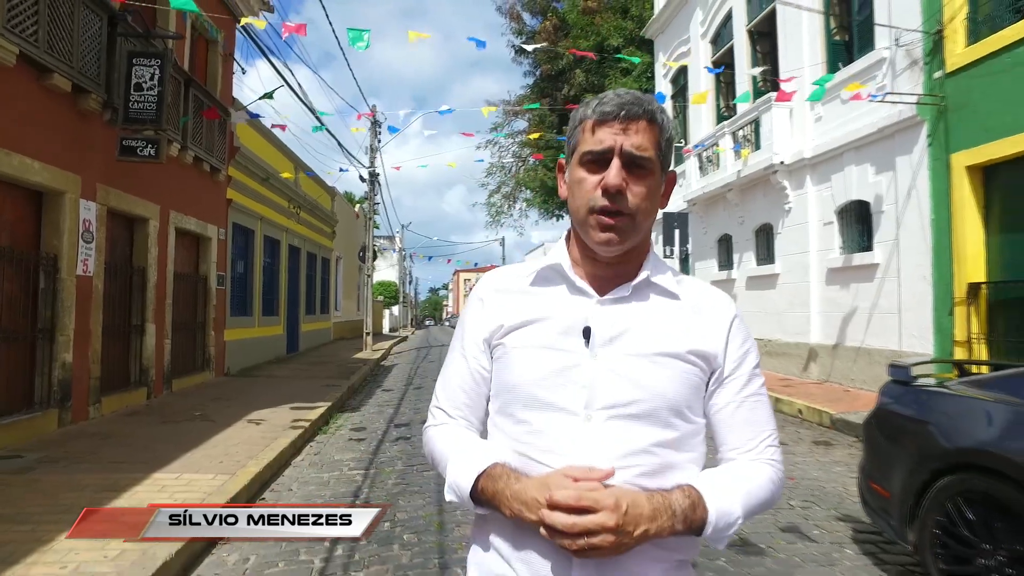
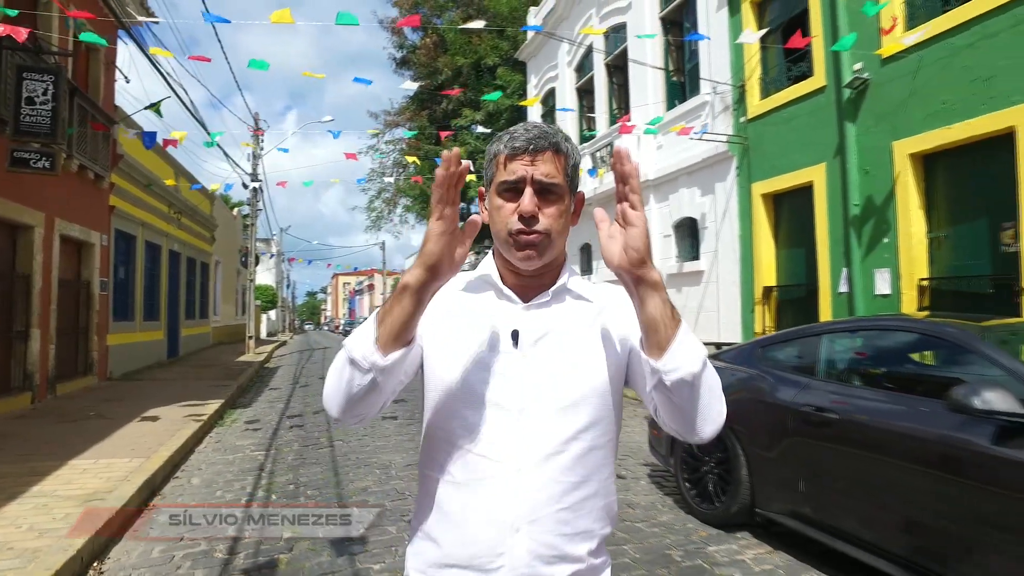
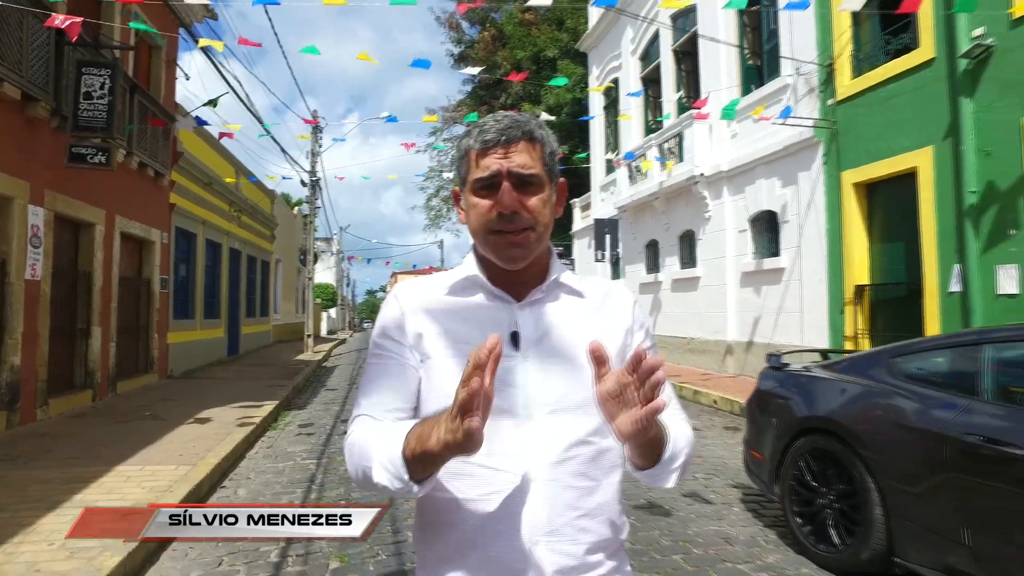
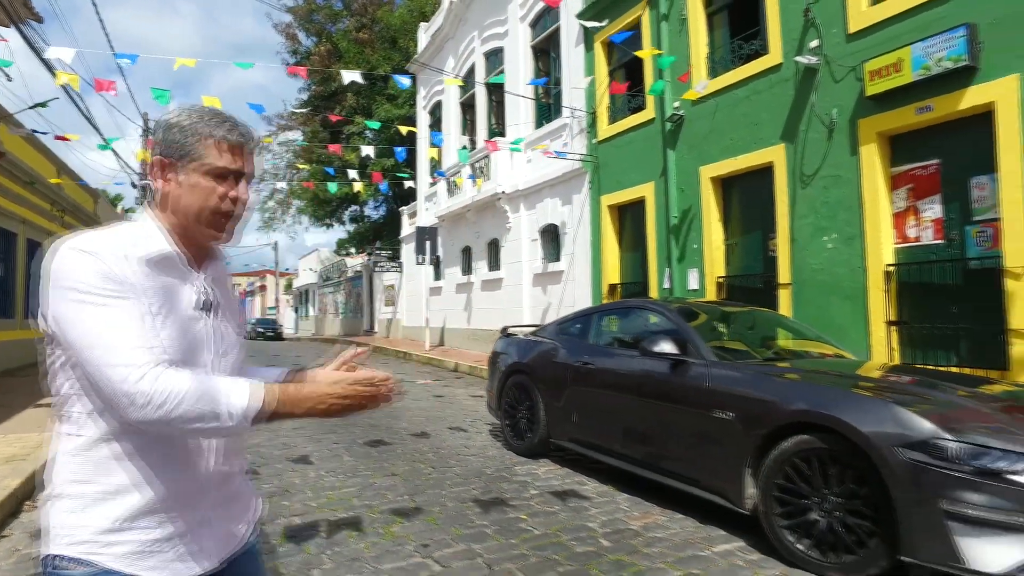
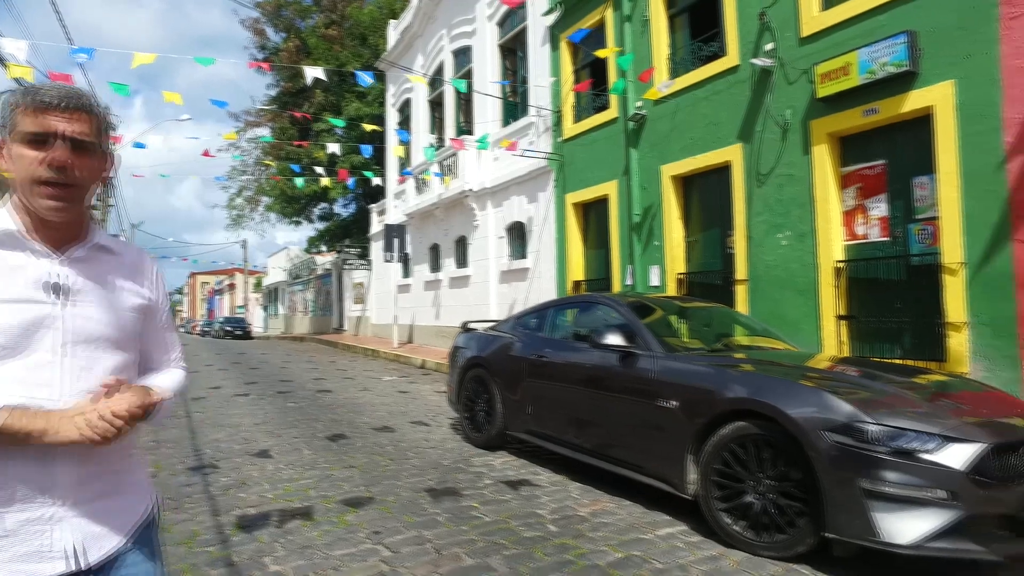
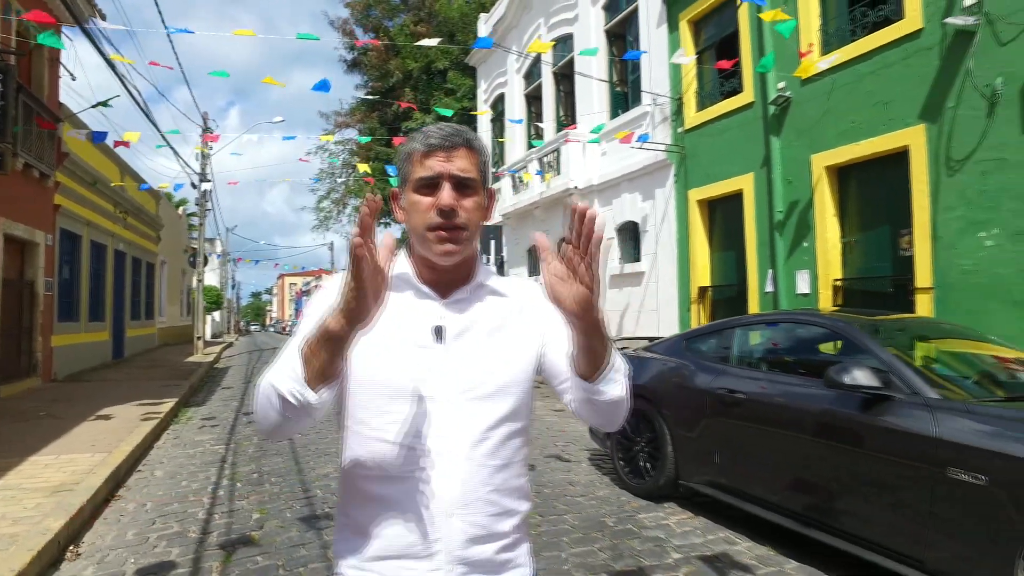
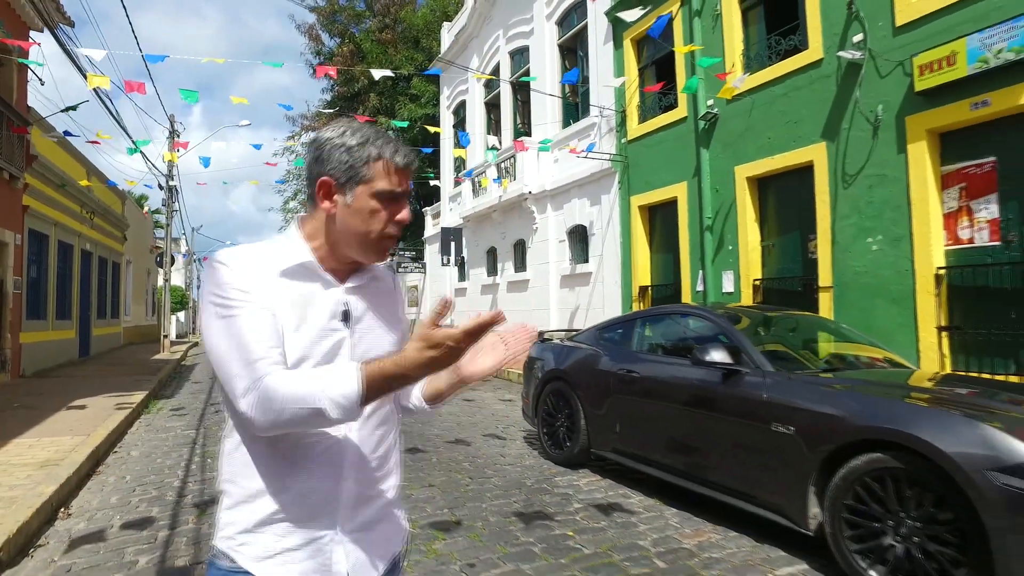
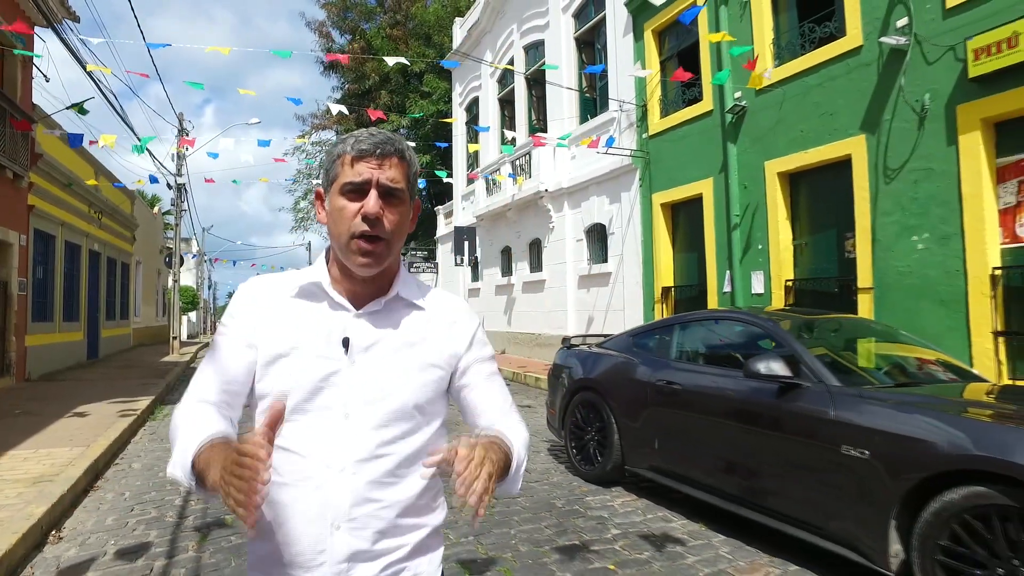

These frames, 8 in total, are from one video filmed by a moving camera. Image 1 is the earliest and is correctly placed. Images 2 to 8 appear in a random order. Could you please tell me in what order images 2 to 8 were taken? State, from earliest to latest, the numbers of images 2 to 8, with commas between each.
3, 2, 6, 8, 7, 4, 5
